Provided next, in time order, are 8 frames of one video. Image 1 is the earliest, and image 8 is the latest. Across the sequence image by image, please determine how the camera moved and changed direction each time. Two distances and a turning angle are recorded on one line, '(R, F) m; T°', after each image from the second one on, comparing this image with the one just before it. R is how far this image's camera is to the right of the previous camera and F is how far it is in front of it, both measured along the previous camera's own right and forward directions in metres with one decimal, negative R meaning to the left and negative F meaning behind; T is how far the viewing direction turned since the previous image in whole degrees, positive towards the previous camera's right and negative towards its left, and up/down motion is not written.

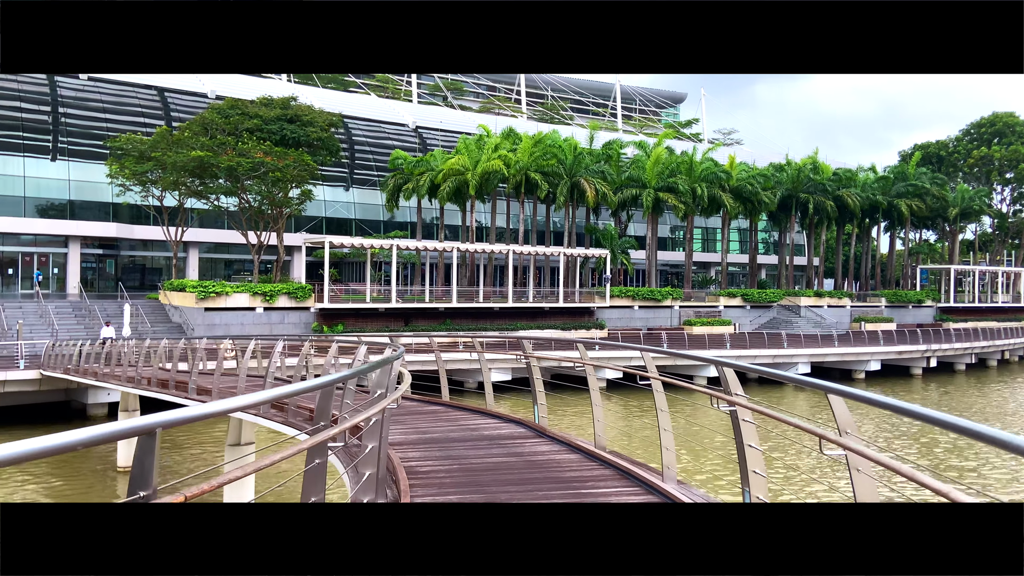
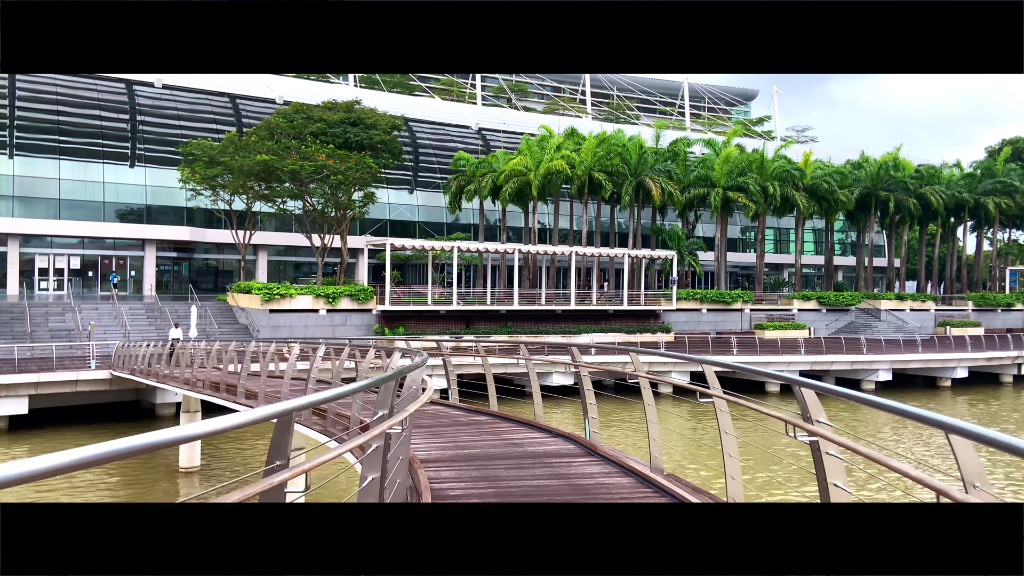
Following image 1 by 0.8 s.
(+0.2, +0.7) m; -5°
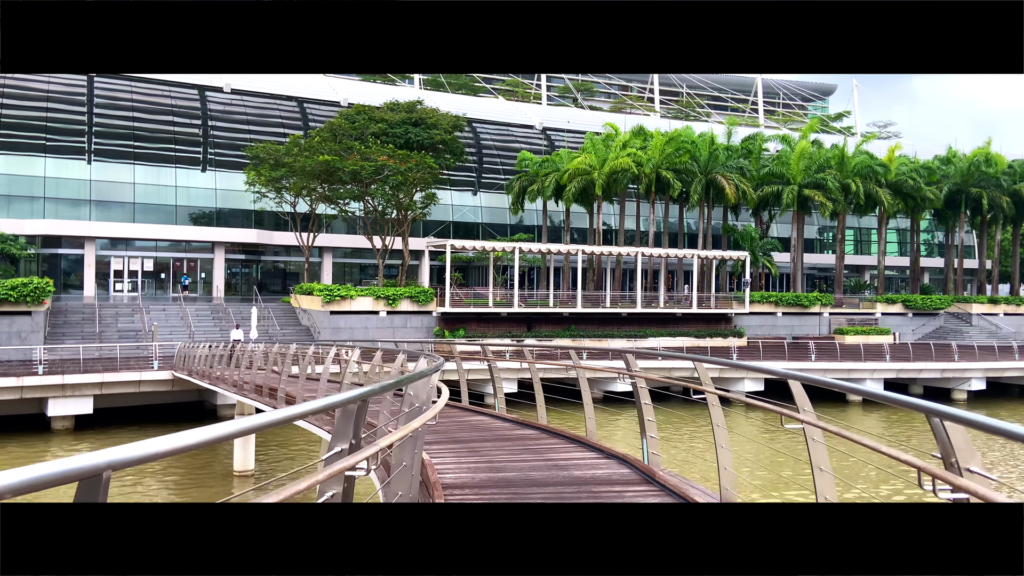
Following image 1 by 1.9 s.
(+0.2, +1.0) m; -5°
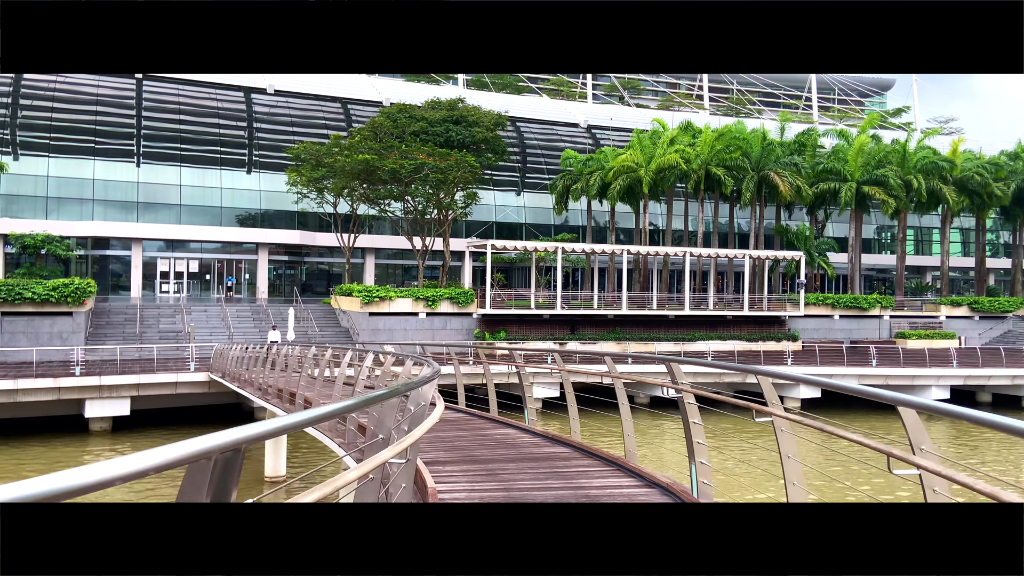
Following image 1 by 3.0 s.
(+0.2, +1.0) m; -4°
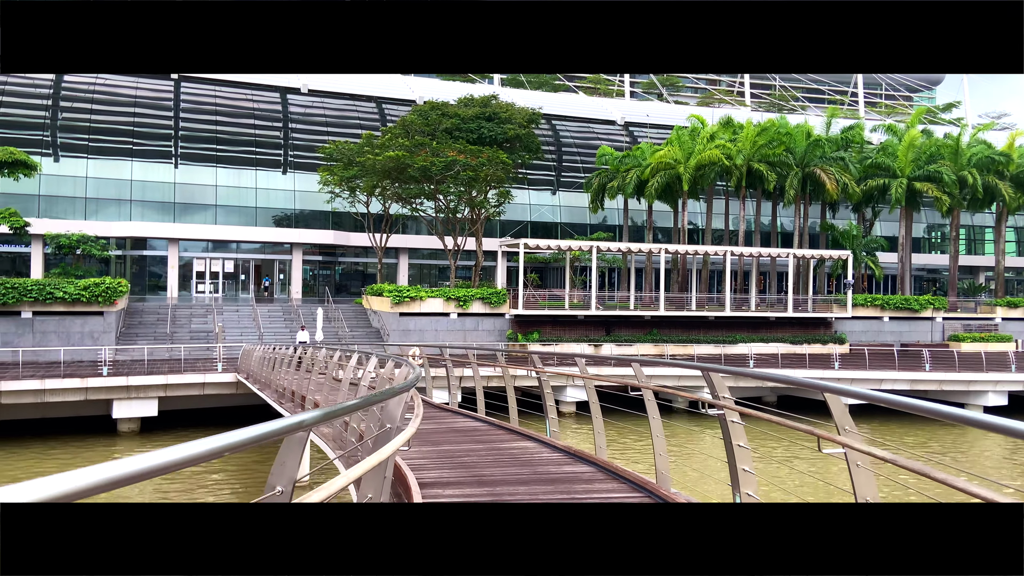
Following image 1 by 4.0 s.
(+0.2, +0.8) m; -3°
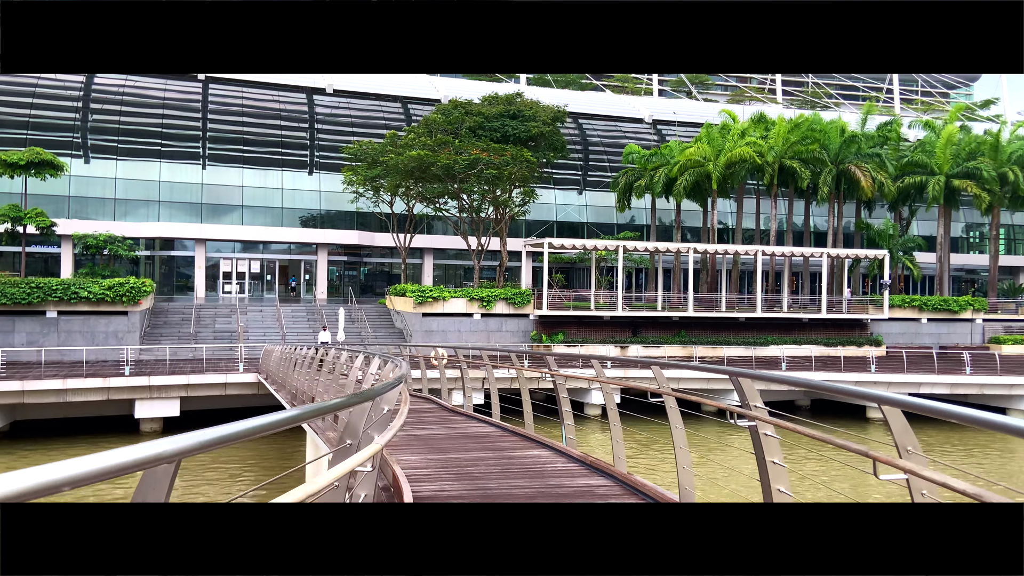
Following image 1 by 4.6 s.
(+0.1, +0.5) m; -2°
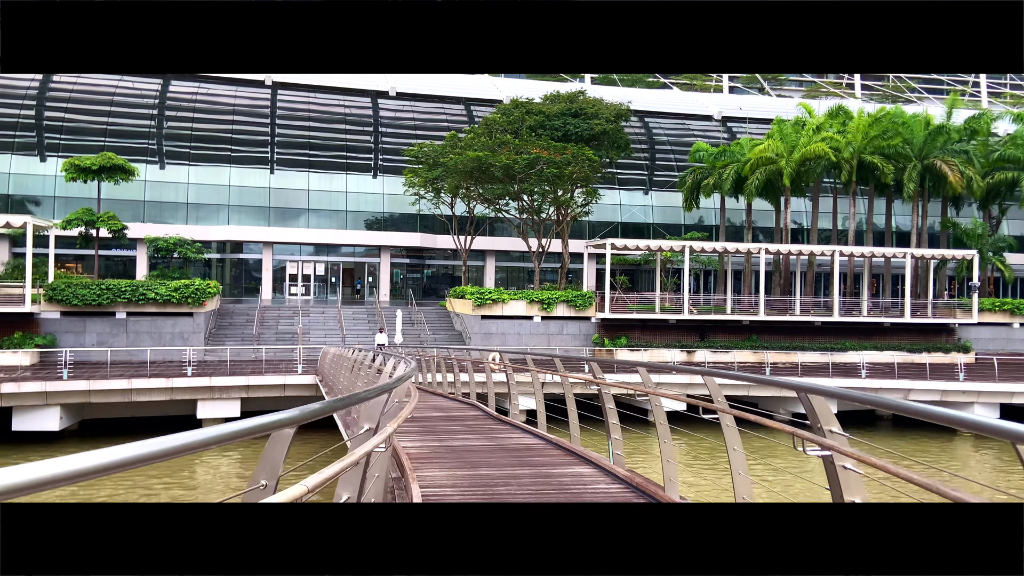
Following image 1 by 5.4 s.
(+0.2, +0.7) m; -5°
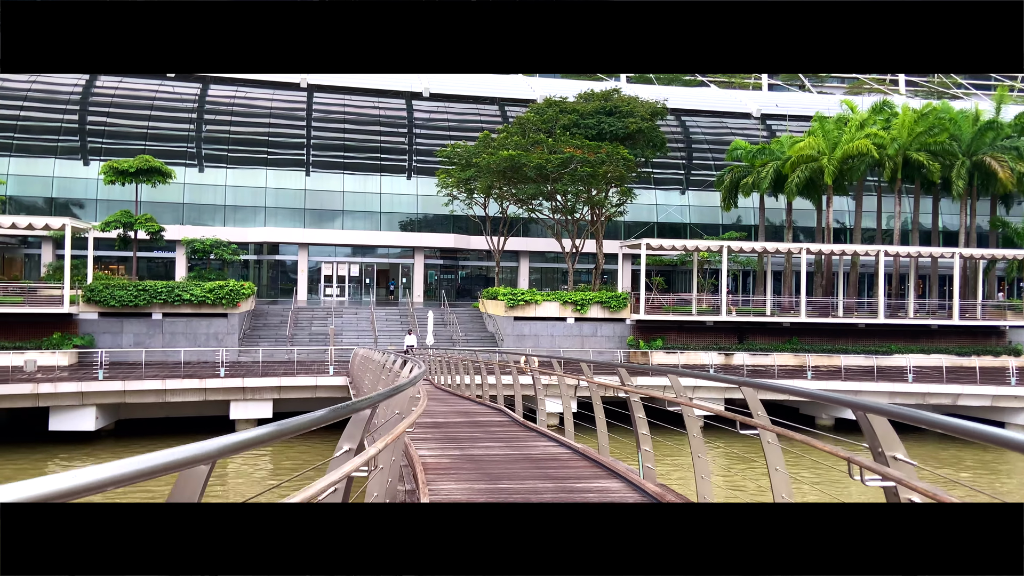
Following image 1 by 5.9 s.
(+0.1, +0.4) m; -3°
